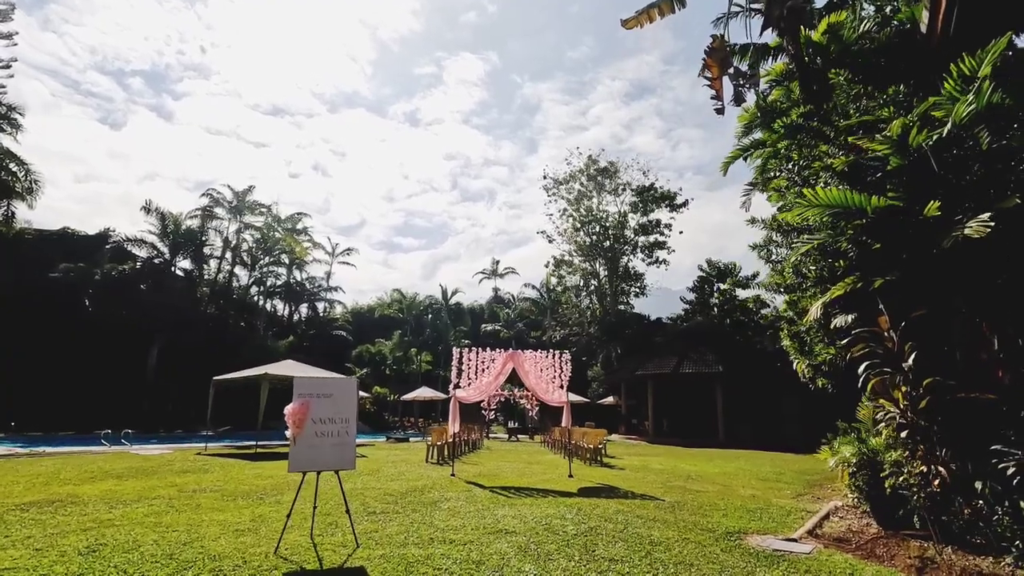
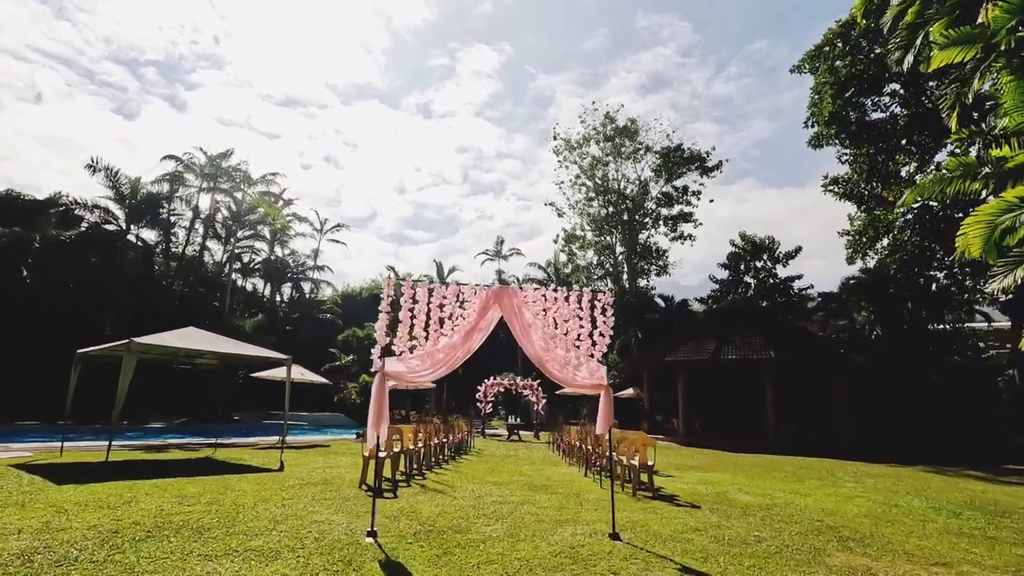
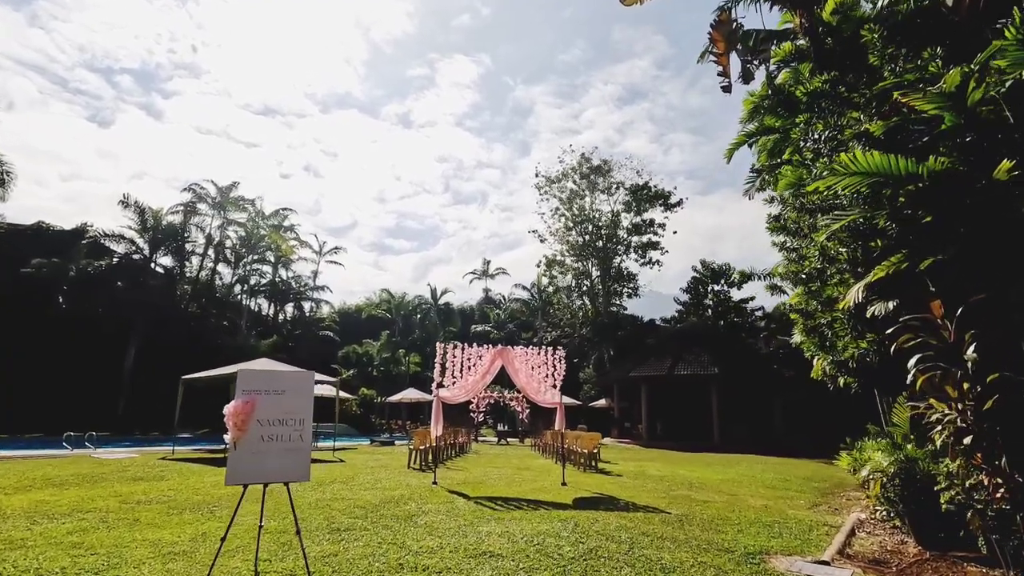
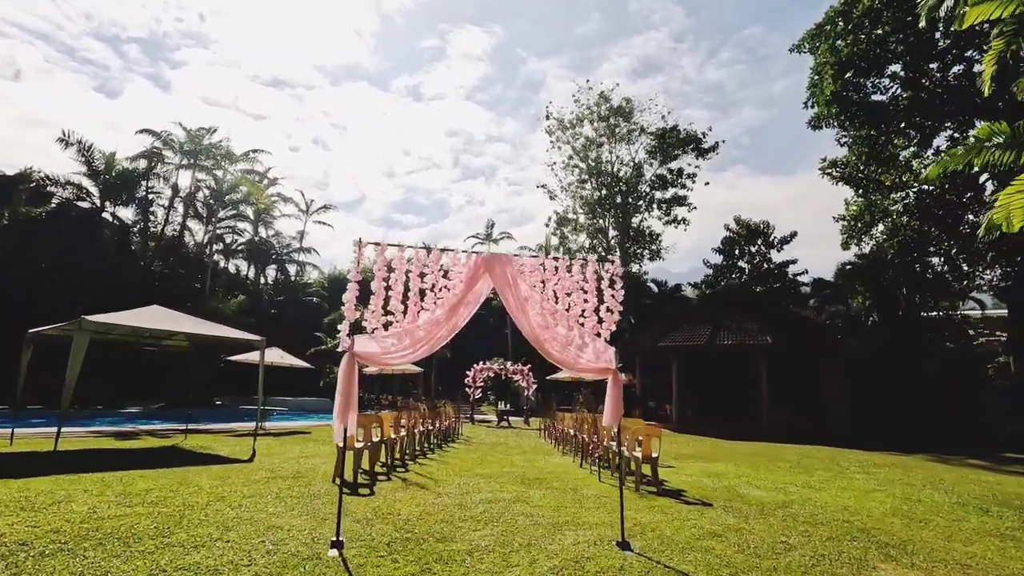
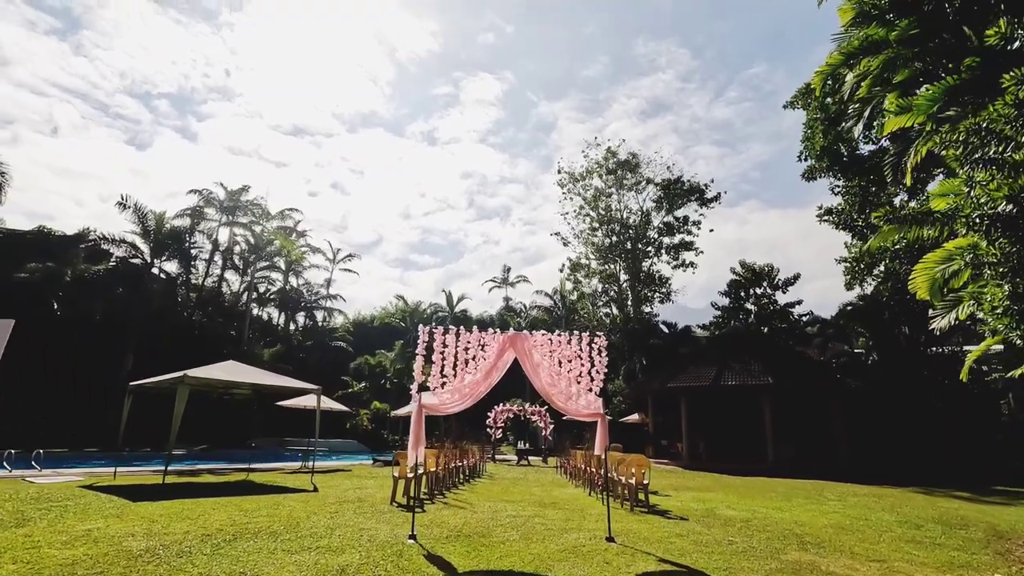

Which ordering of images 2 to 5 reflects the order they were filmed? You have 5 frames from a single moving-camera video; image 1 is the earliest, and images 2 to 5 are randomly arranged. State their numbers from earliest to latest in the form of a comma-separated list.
3, 5, 2, 4
